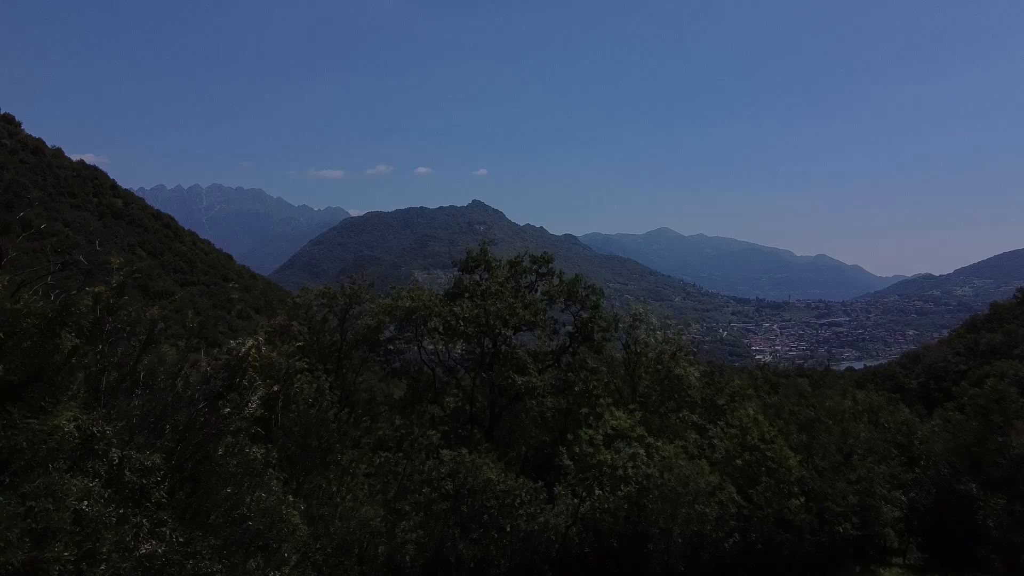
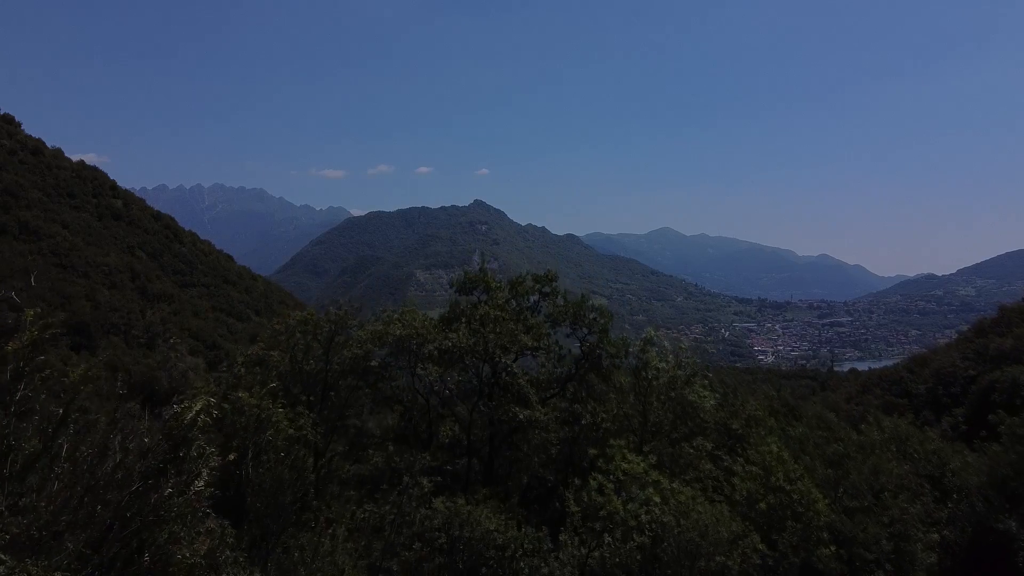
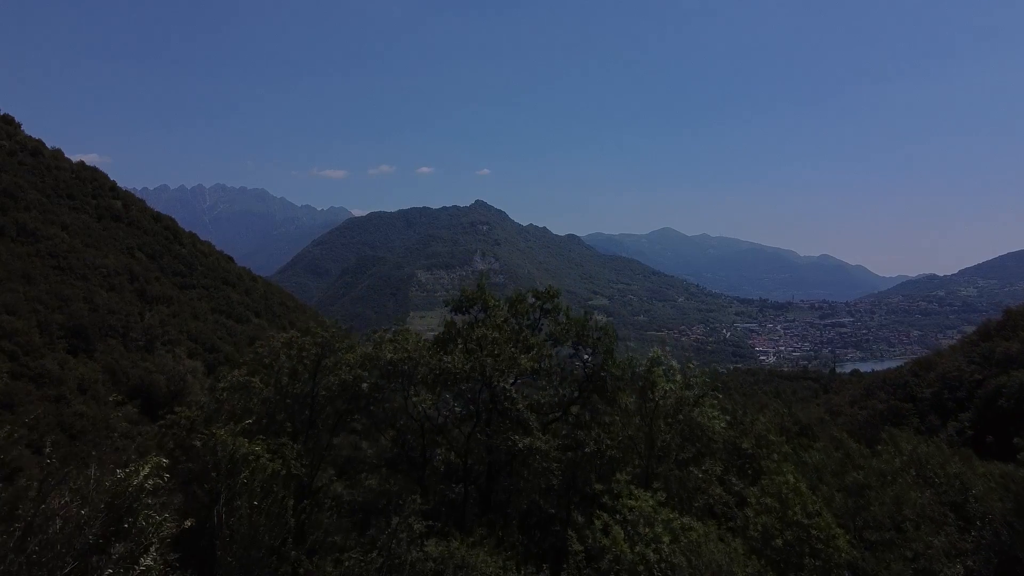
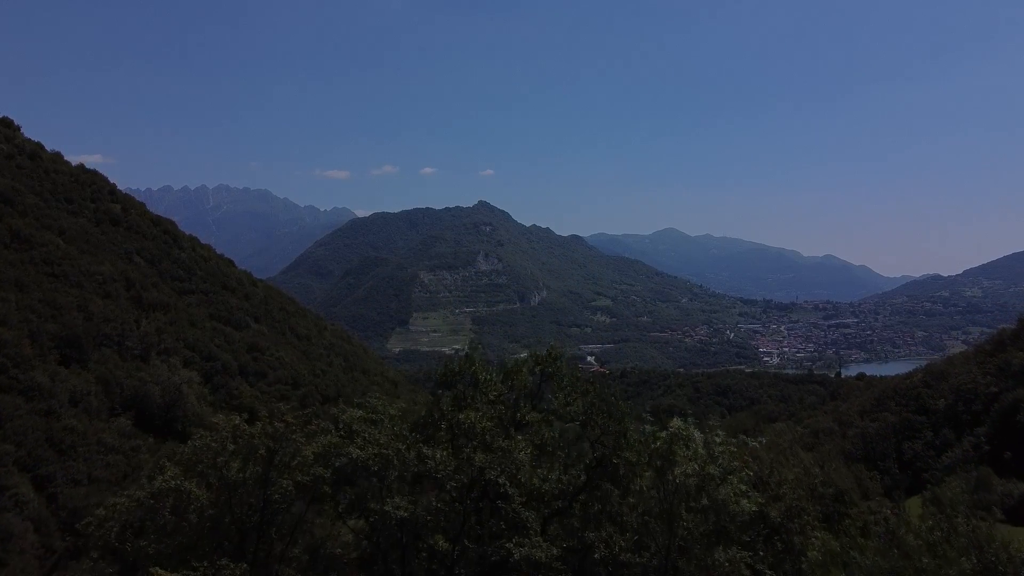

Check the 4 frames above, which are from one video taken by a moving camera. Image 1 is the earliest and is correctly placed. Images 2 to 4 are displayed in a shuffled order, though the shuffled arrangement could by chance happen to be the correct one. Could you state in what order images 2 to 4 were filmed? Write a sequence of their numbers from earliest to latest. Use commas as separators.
2, 3, 4
